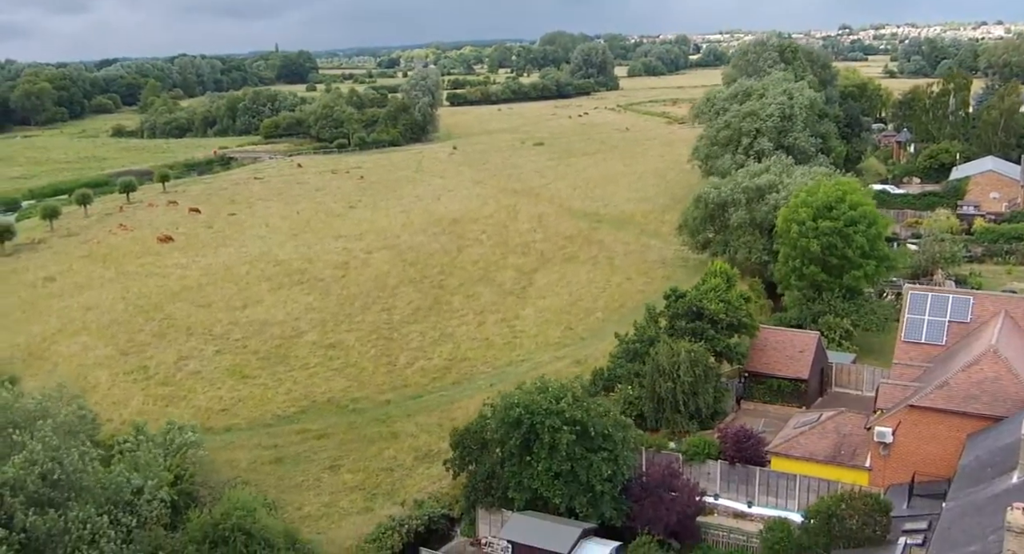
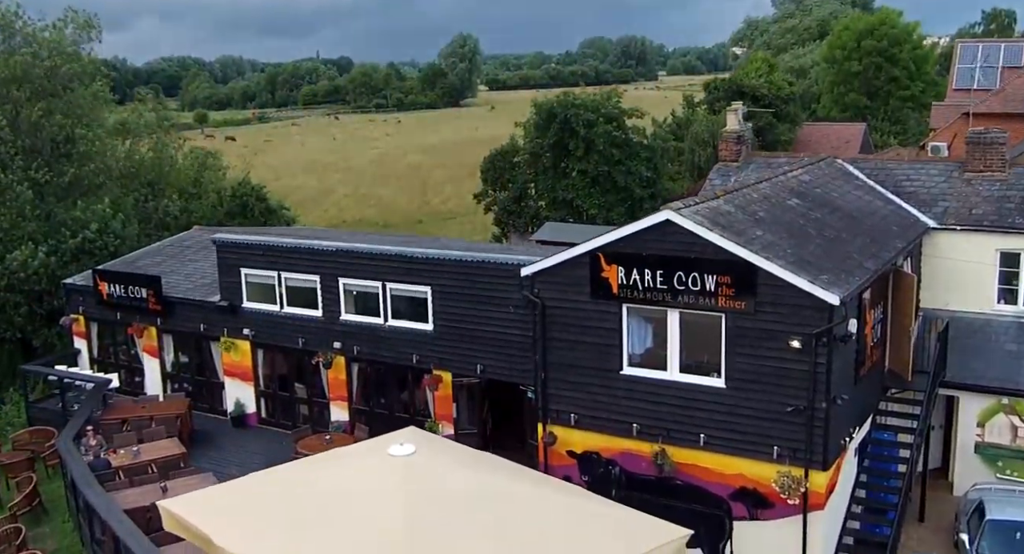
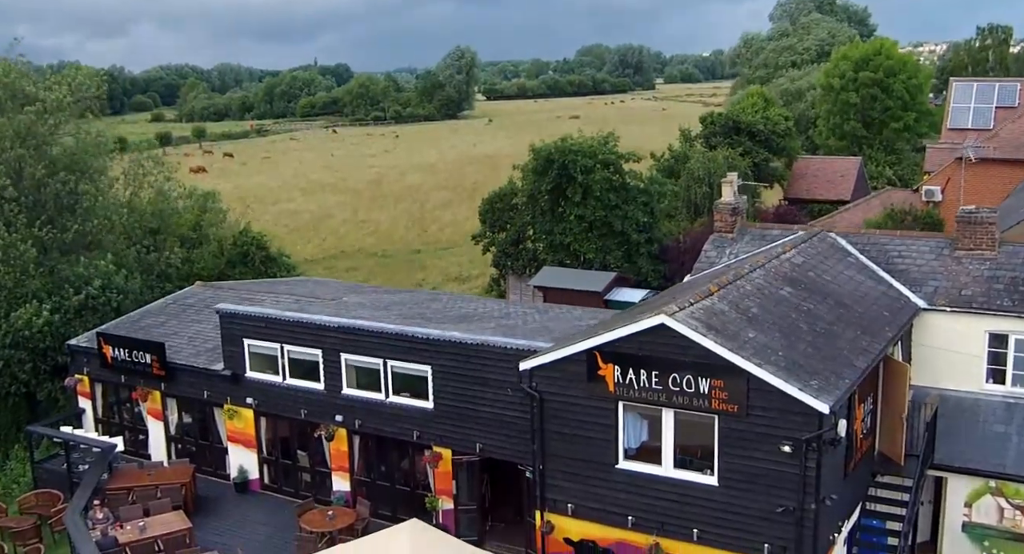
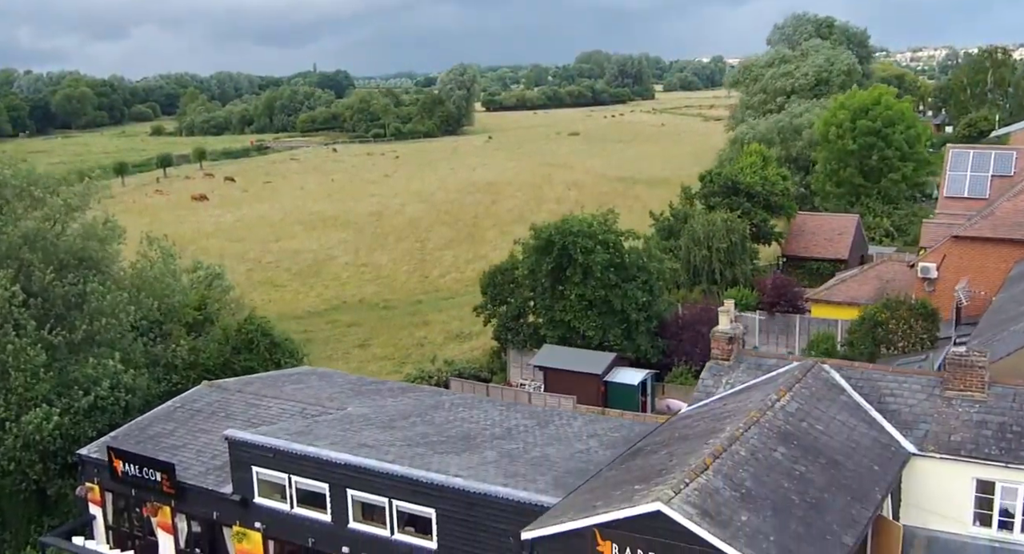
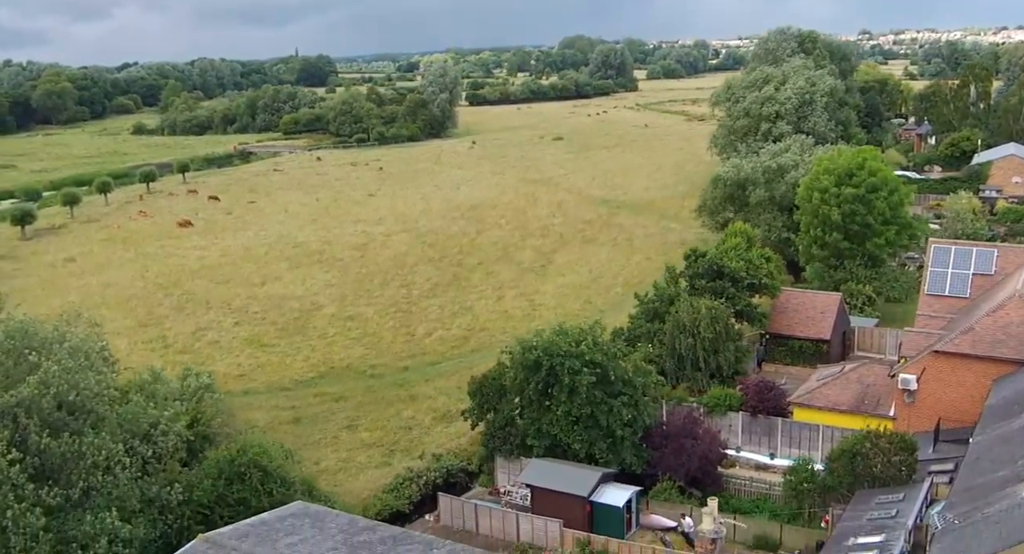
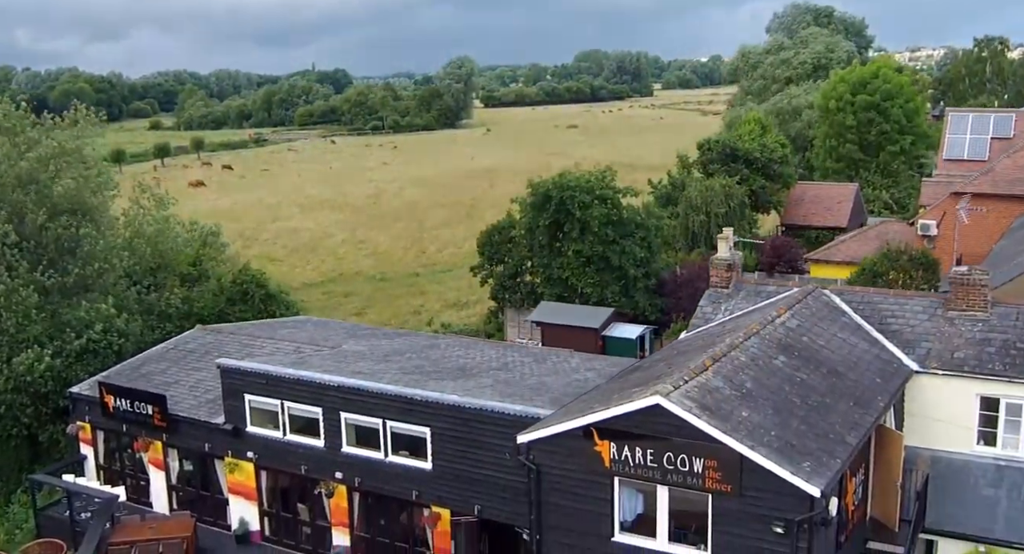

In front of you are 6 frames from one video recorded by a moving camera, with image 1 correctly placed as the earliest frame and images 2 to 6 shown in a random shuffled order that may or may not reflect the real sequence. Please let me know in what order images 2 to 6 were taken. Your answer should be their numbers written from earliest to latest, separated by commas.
5, 4, 6, 3, 2
